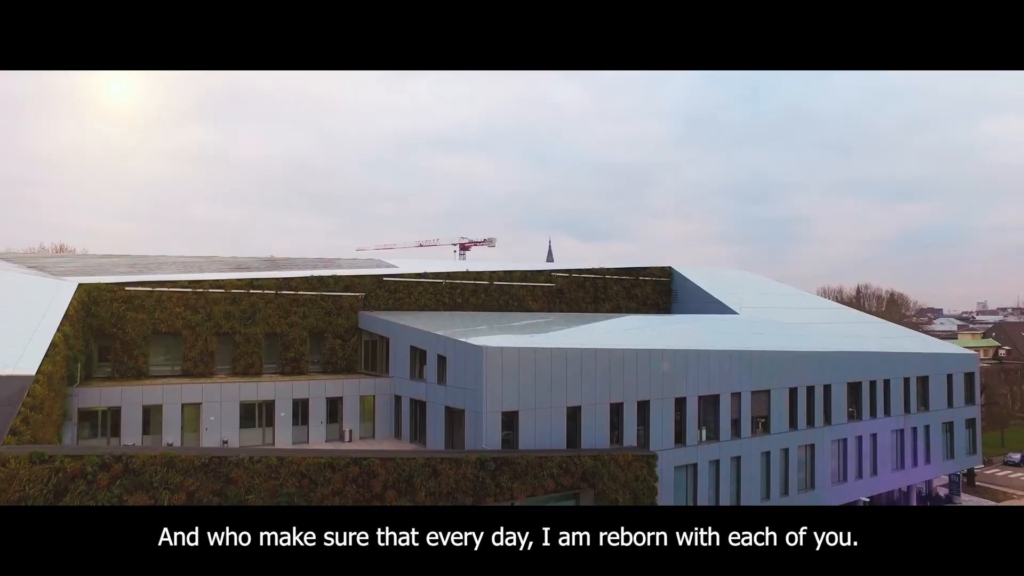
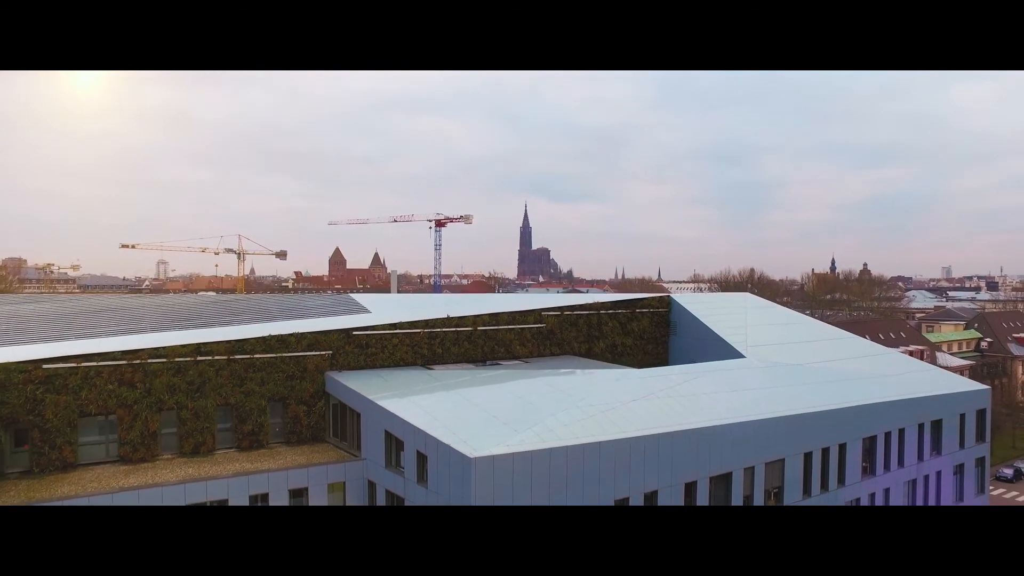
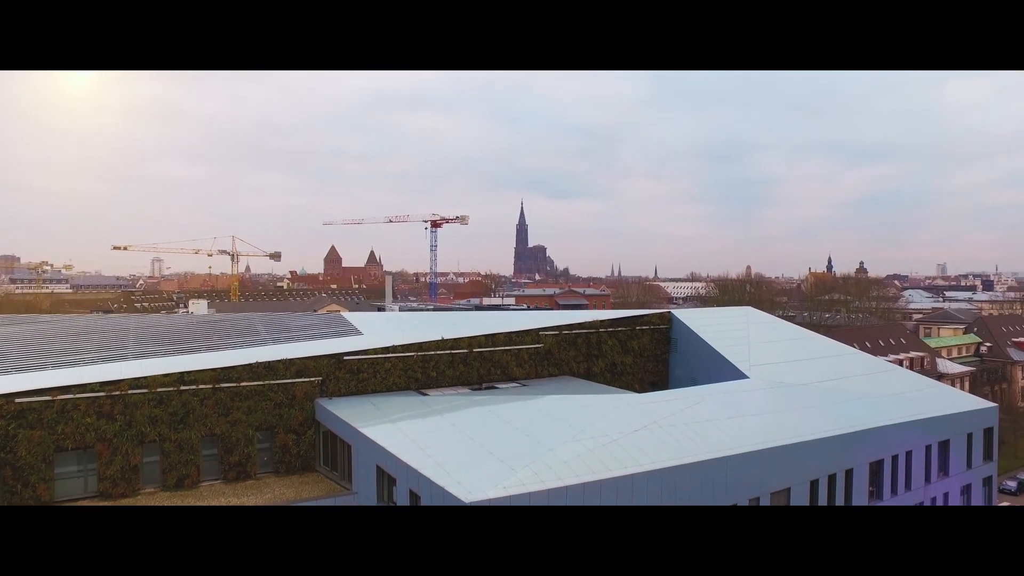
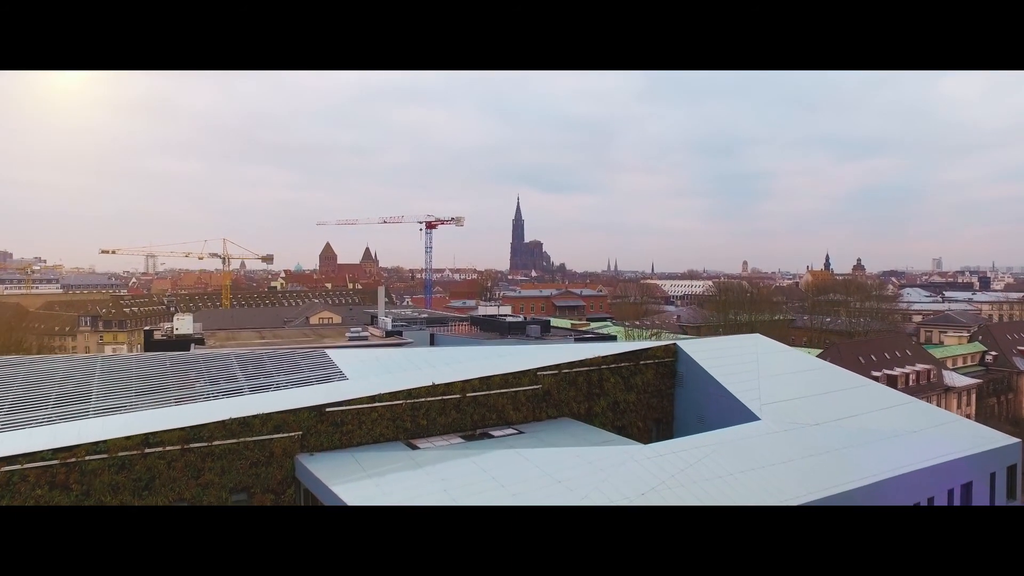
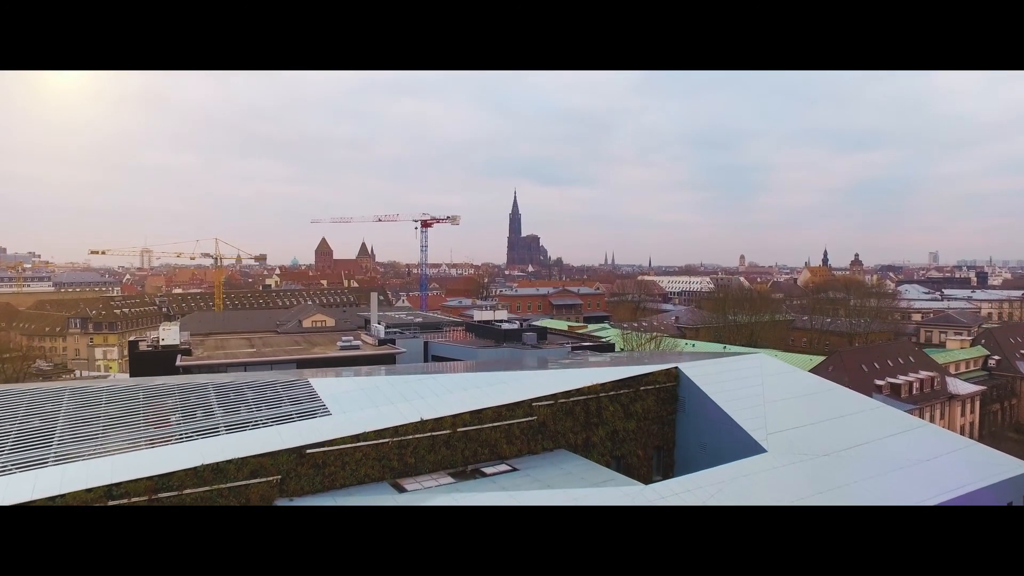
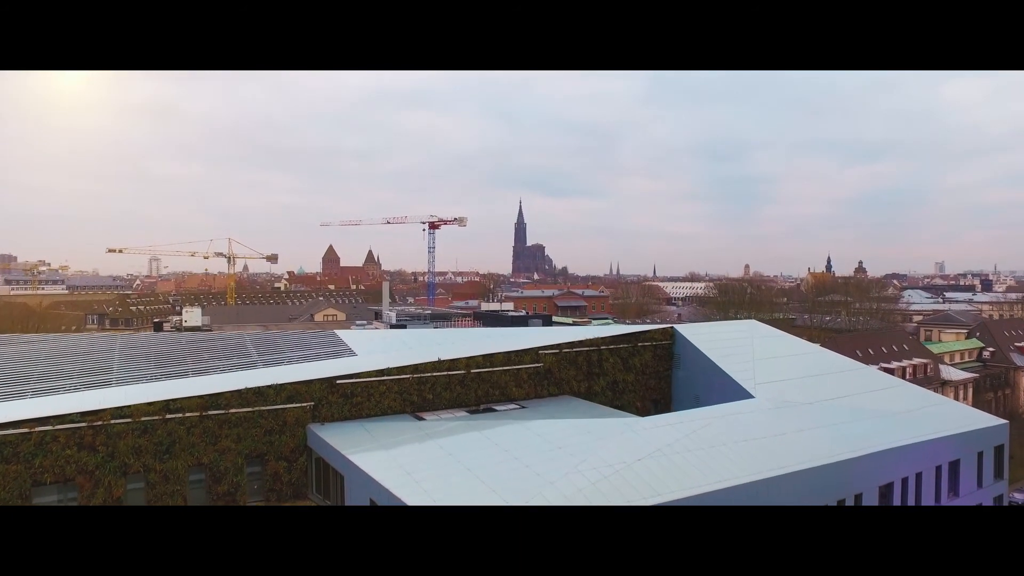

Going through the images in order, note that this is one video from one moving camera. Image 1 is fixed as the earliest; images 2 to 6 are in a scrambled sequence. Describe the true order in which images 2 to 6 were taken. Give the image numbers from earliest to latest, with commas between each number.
2, 3, 6, 4, 5
